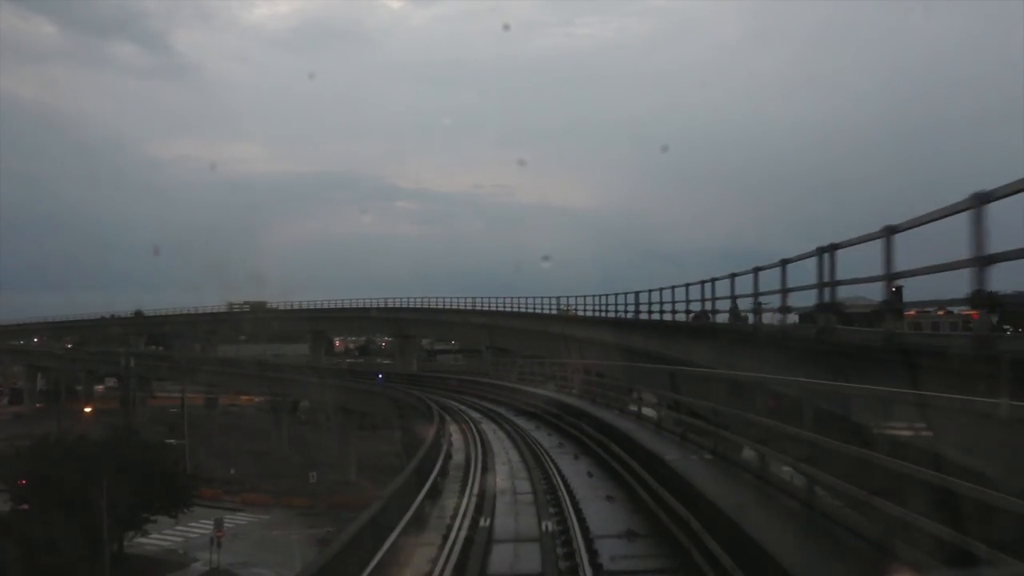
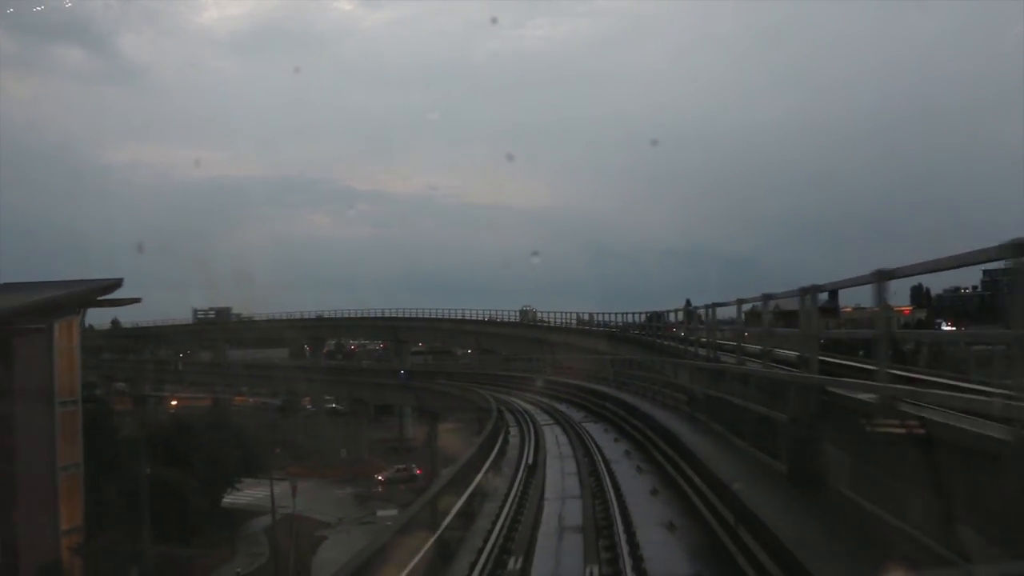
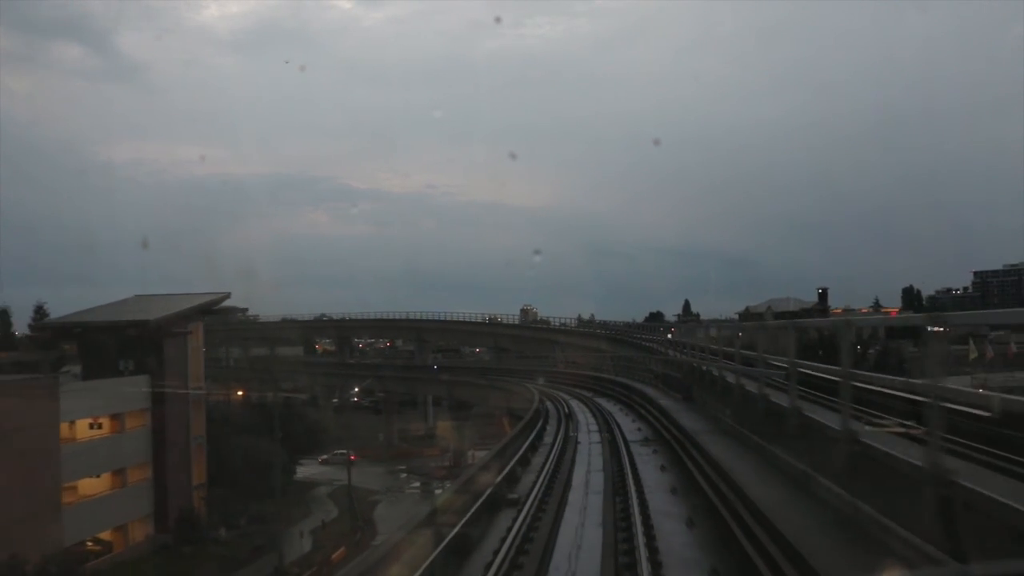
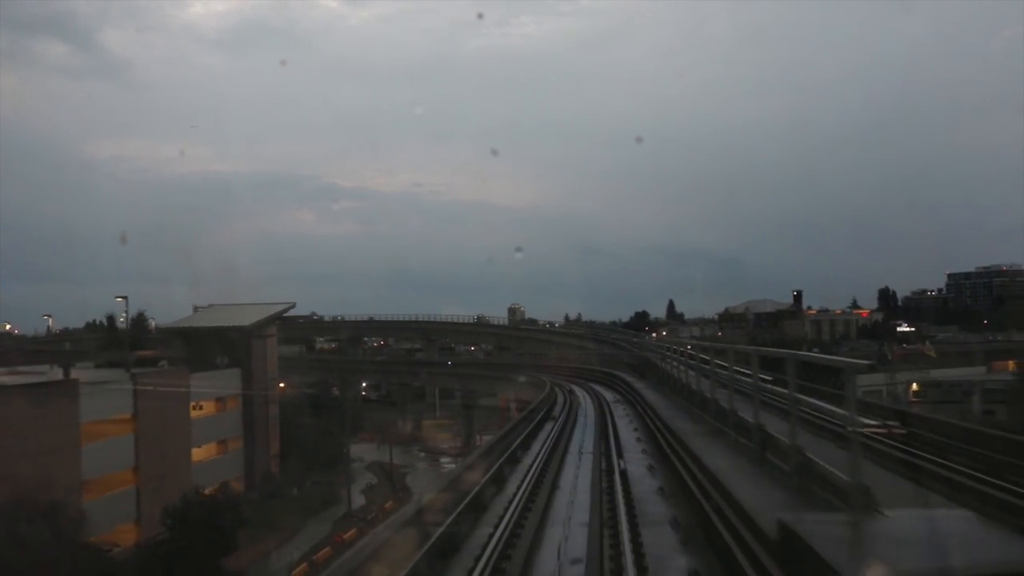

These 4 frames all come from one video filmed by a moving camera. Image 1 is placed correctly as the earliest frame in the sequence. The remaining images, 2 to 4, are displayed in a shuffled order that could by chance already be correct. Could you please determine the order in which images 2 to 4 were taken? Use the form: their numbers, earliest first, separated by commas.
2, 3, 4
